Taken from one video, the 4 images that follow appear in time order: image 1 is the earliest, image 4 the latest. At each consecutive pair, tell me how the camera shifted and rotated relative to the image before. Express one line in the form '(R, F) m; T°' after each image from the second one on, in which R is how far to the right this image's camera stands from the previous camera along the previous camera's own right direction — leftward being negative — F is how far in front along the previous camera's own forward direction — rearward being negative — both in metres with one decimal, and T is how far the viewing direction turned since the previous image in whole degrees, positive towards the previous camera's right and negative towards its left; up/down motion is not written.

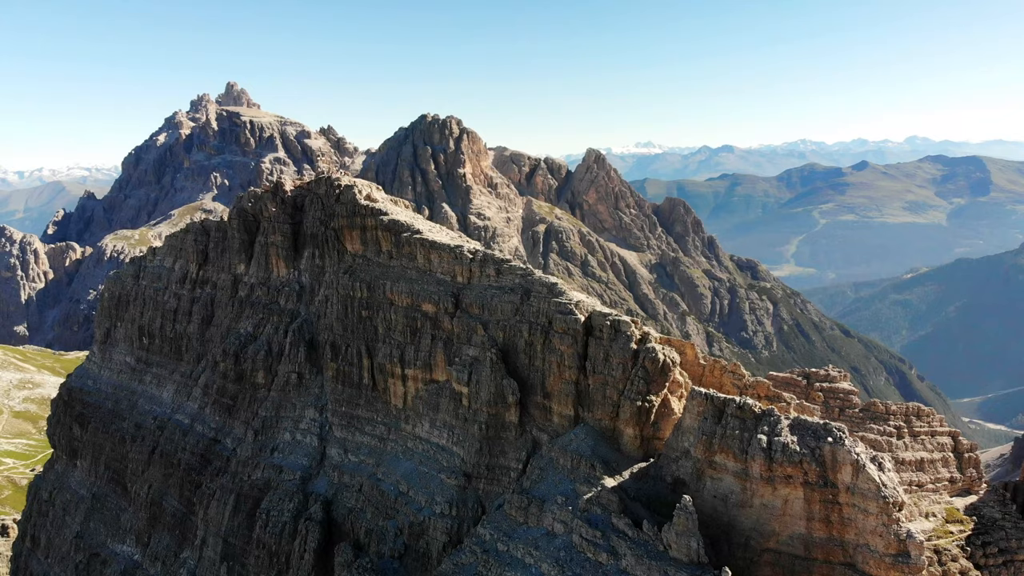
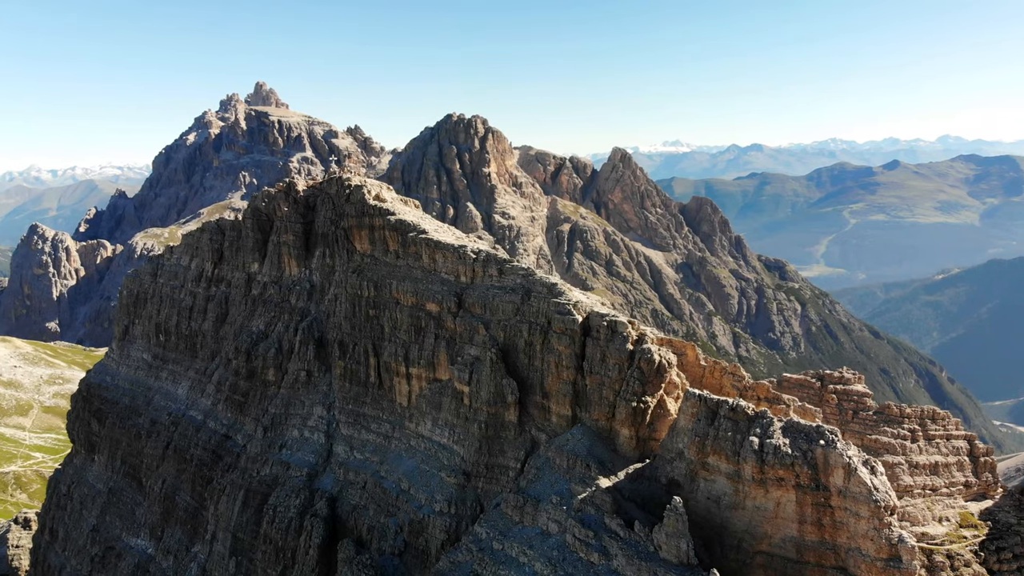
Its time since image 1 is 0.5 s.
(+1.0, -0.1) m; -2°
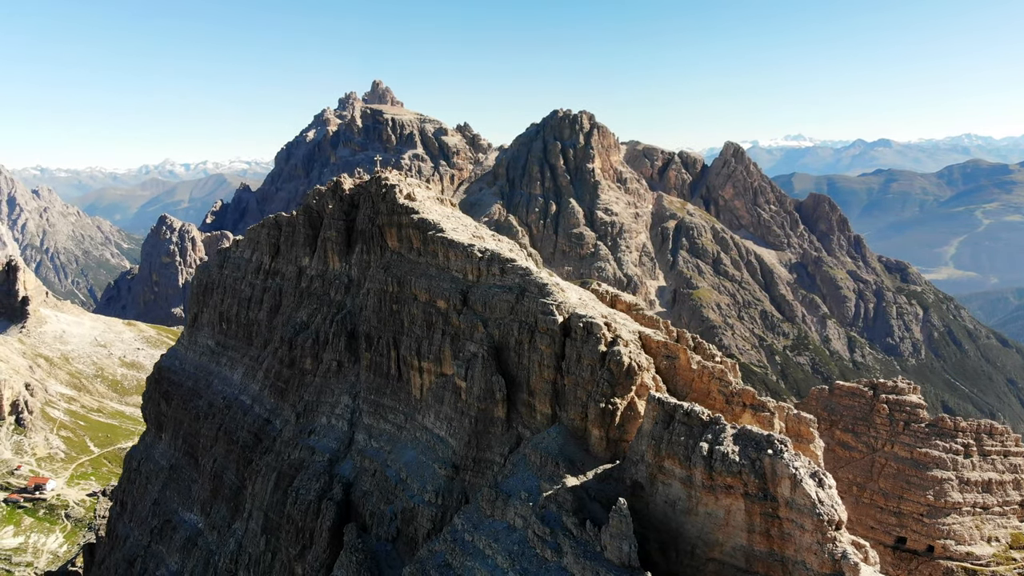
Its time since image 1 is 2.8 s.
(+4.6, -0.5) m; -7°
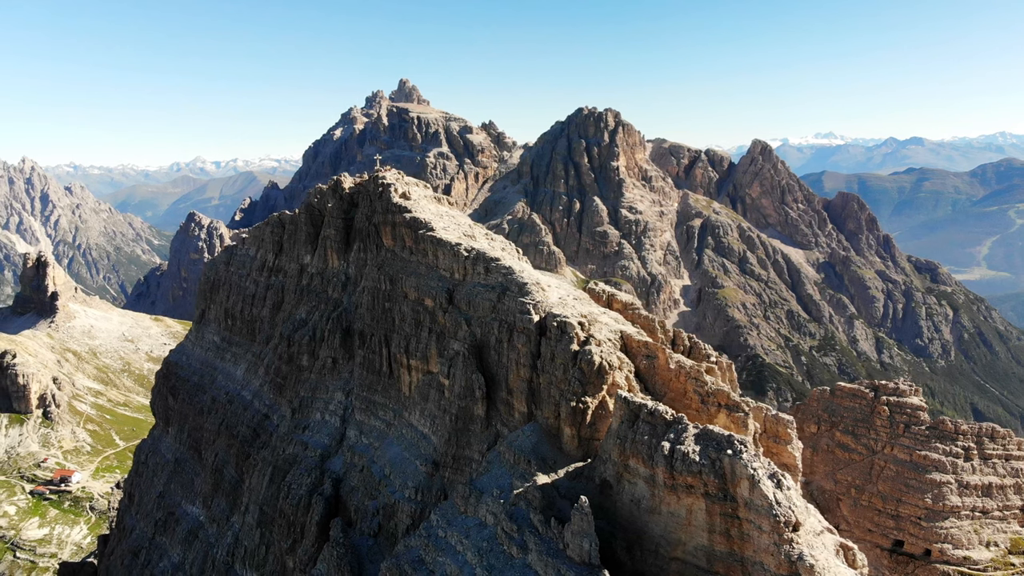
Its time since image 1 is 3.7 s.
(+1.9, -0.2) m; -1°
